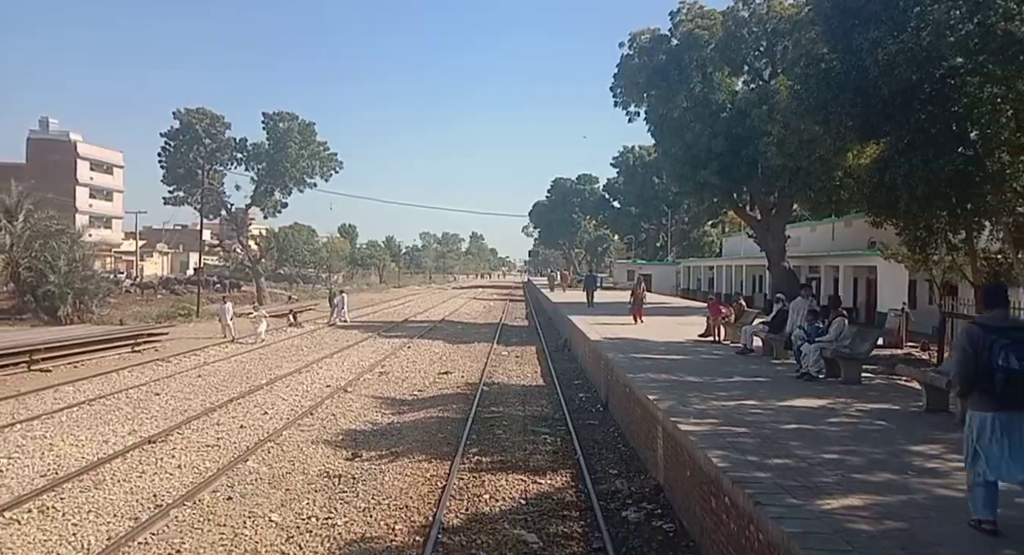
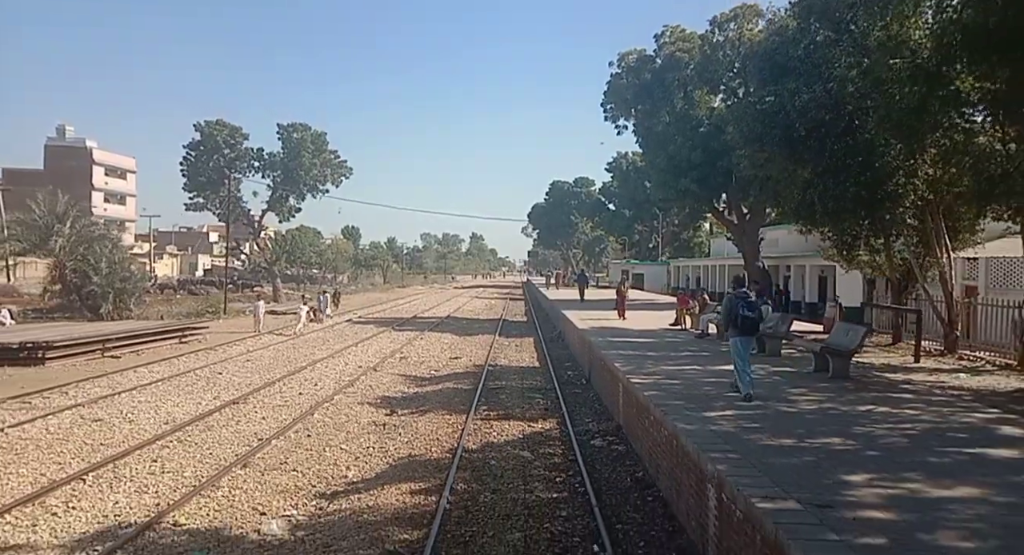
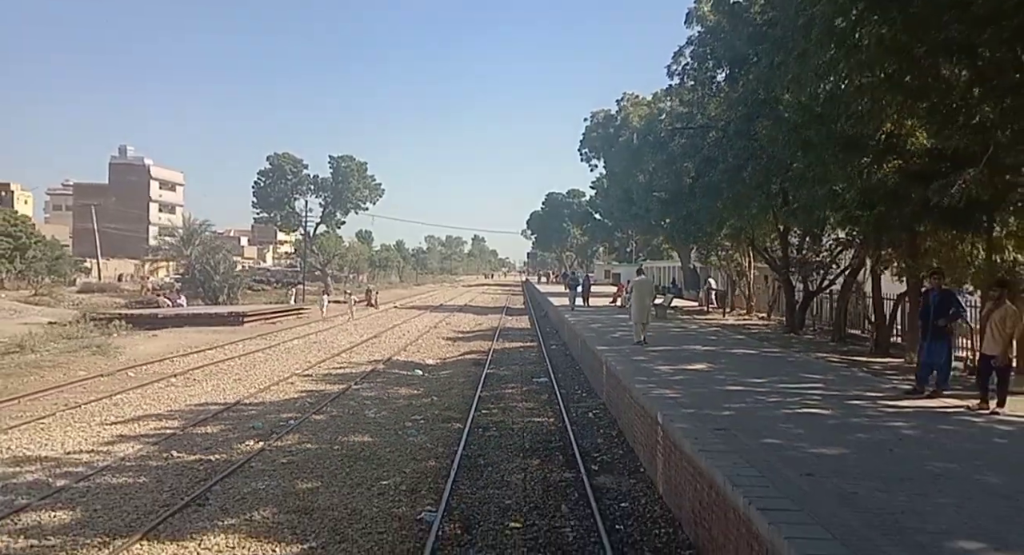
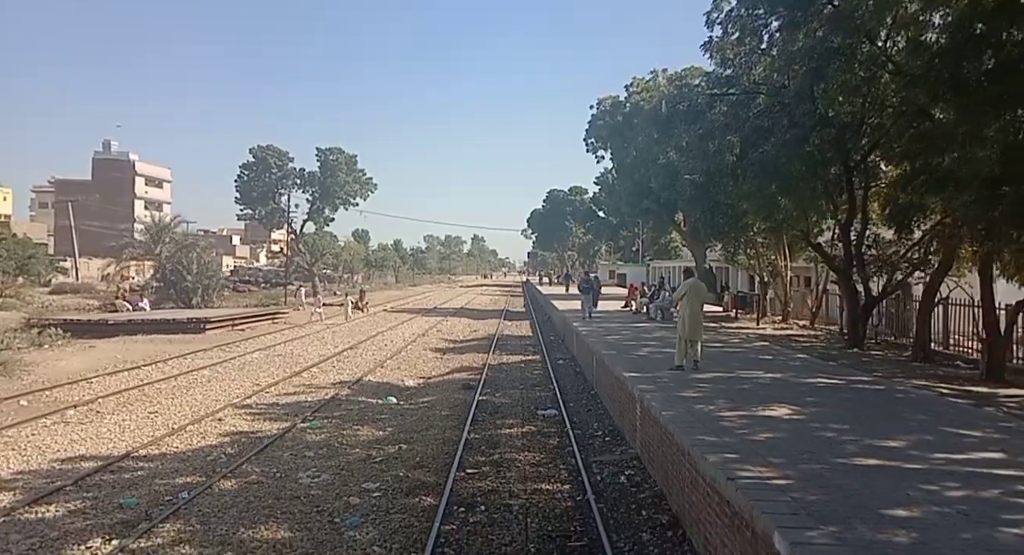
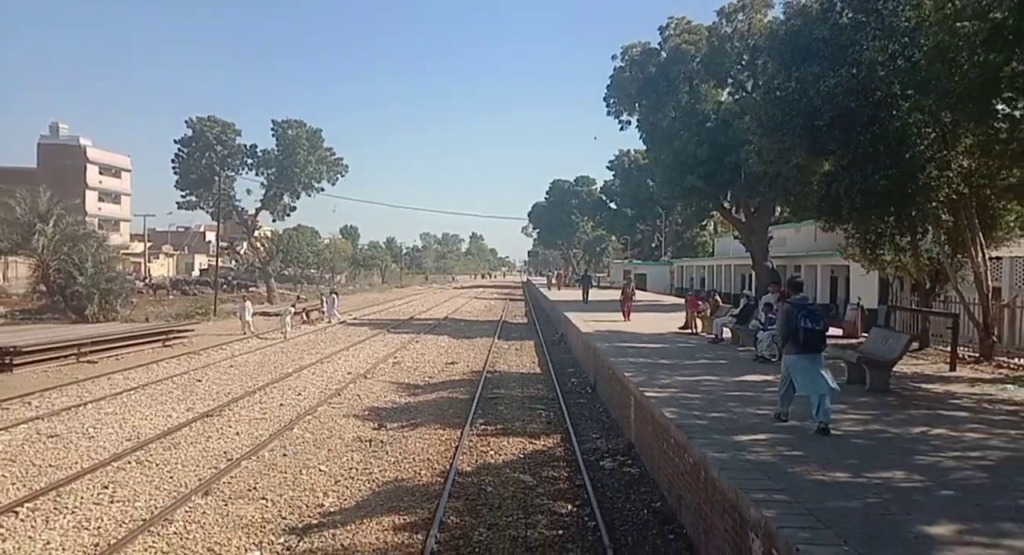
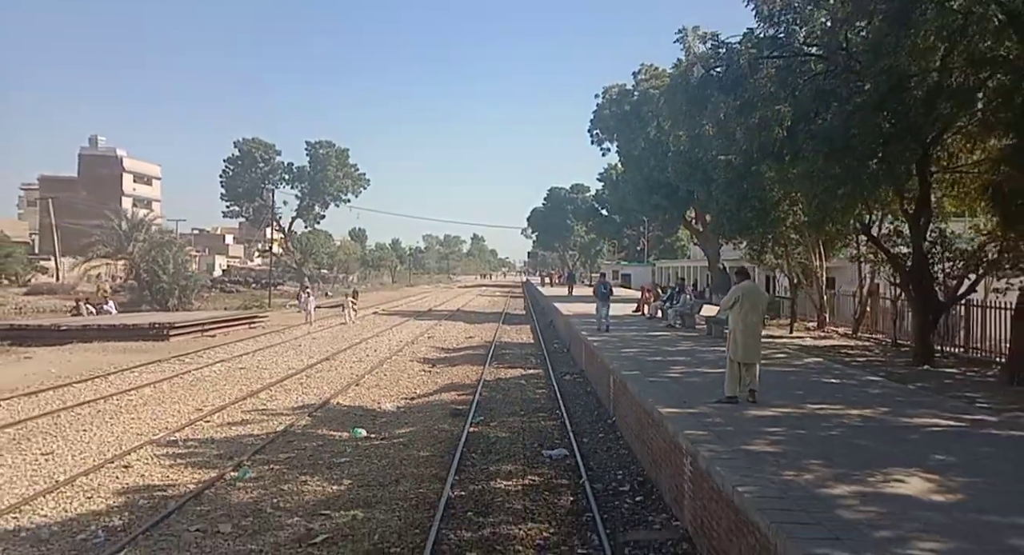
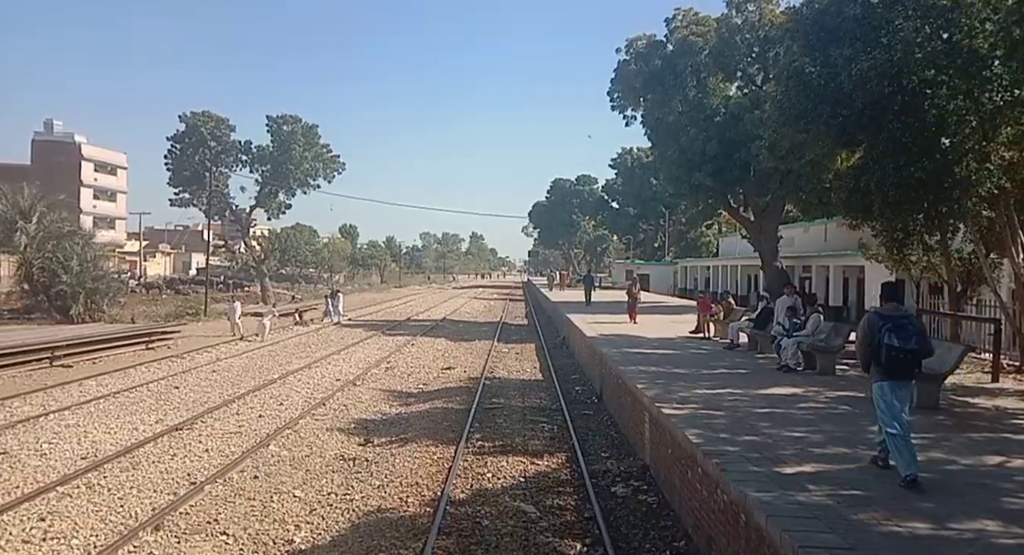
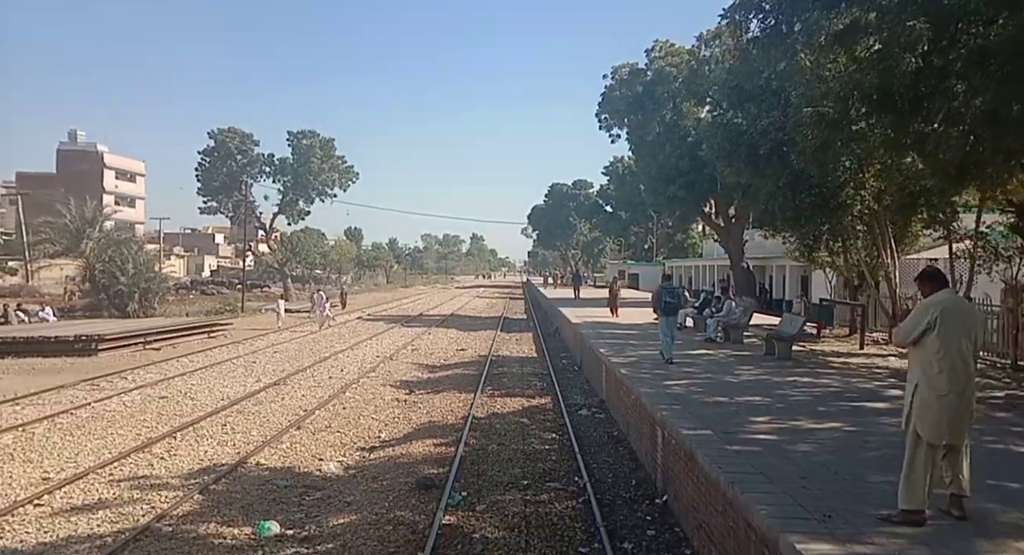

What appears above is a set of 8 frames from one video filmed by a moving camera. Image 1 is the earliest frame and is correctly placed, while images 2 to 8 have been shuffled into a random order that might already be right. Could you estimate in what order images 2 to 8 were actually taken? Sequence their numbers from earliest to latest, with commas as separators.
7, 5, 2, 8, 6, 4, 3
